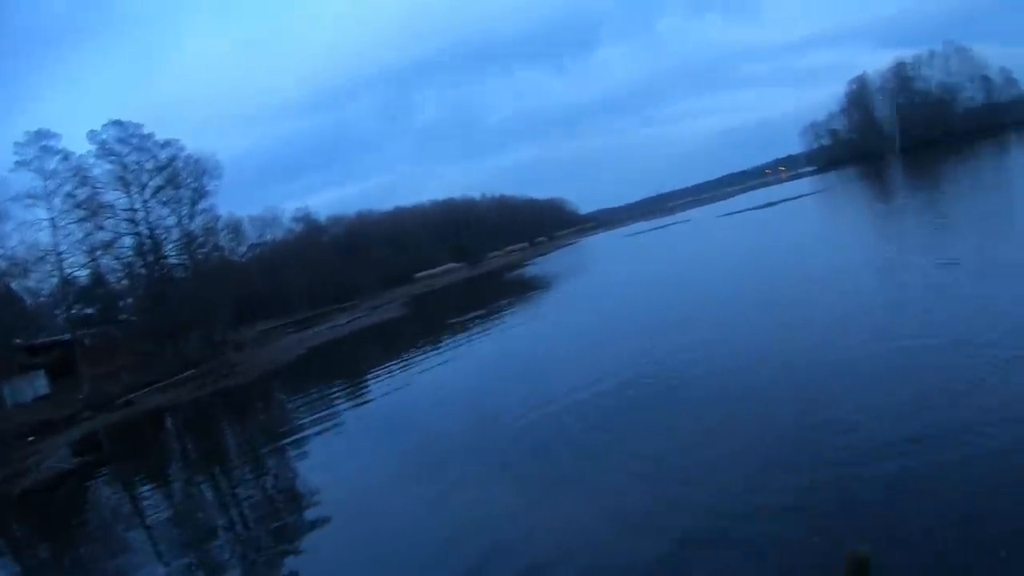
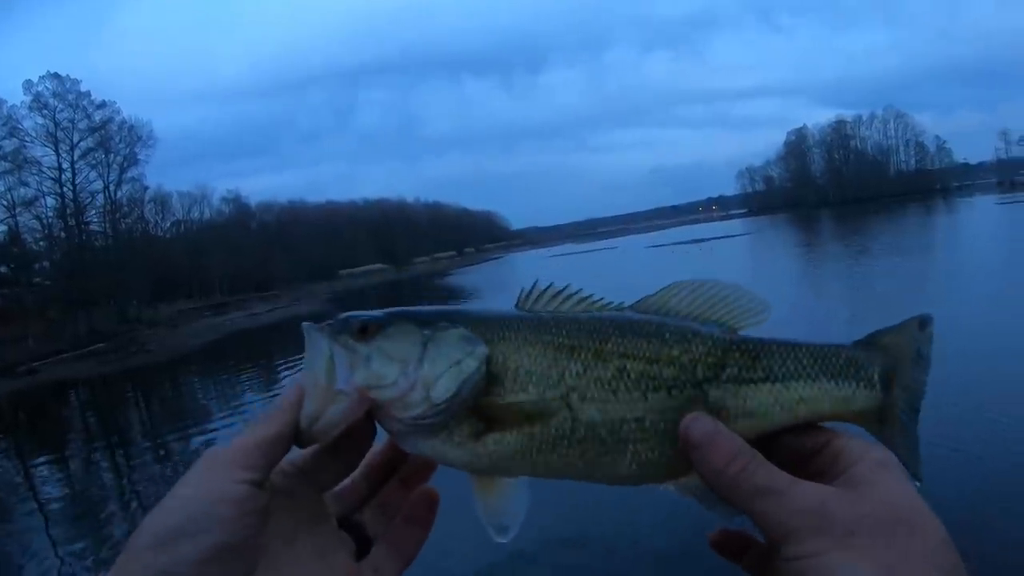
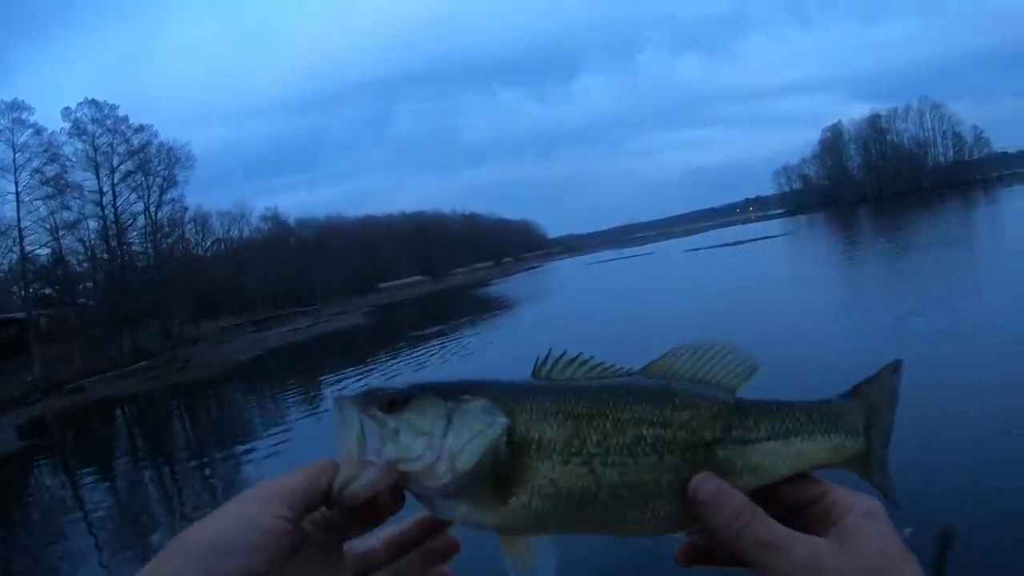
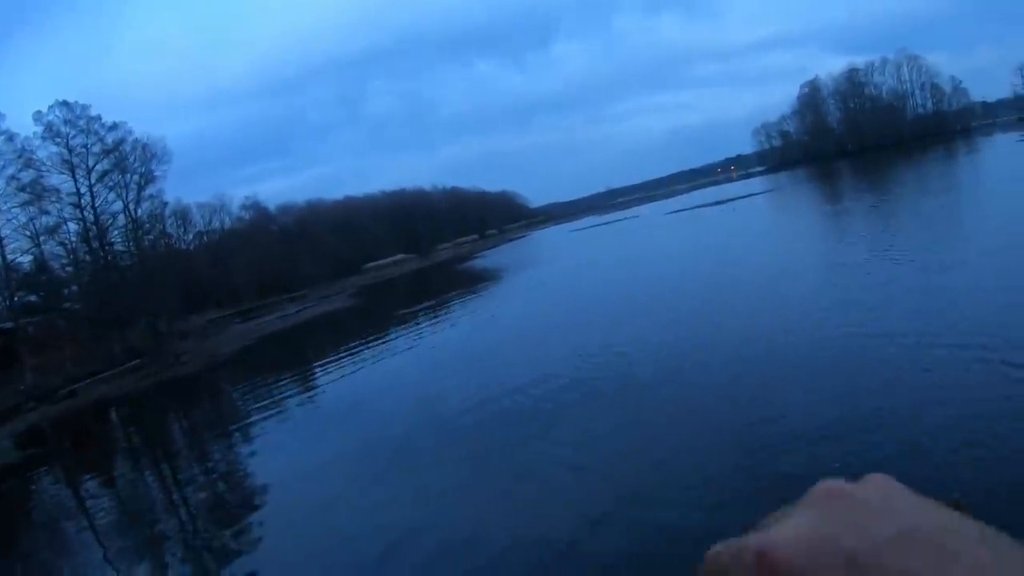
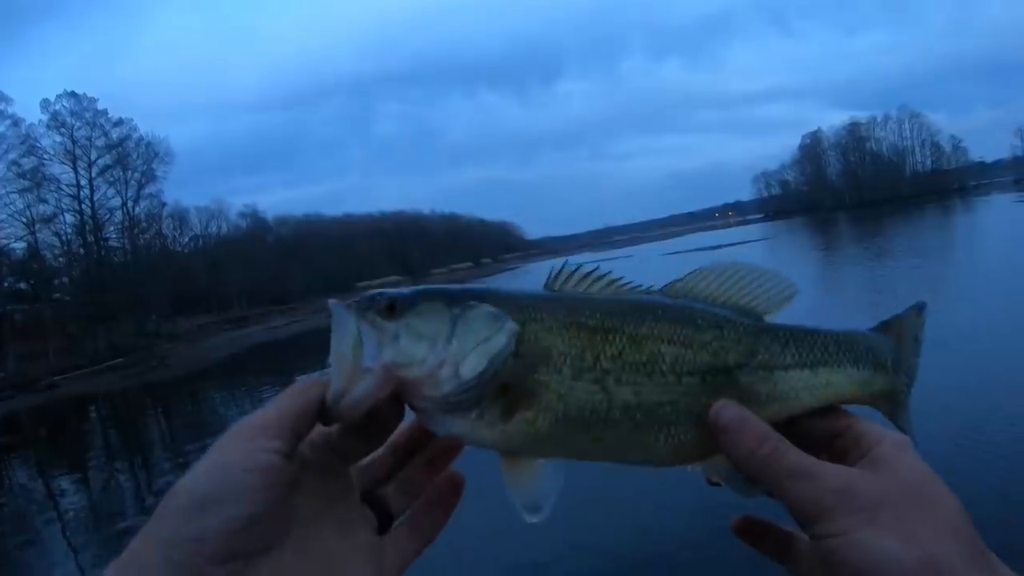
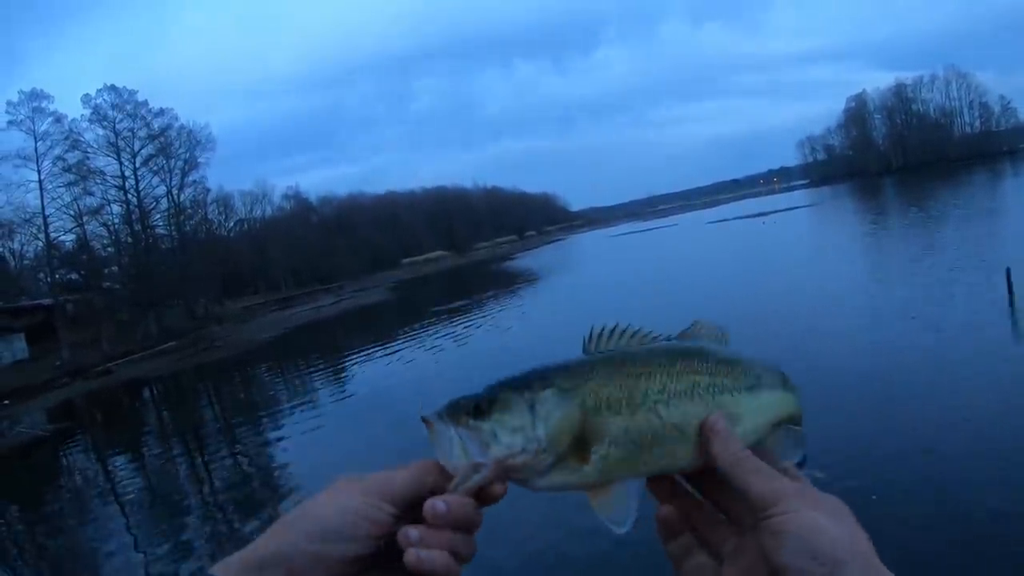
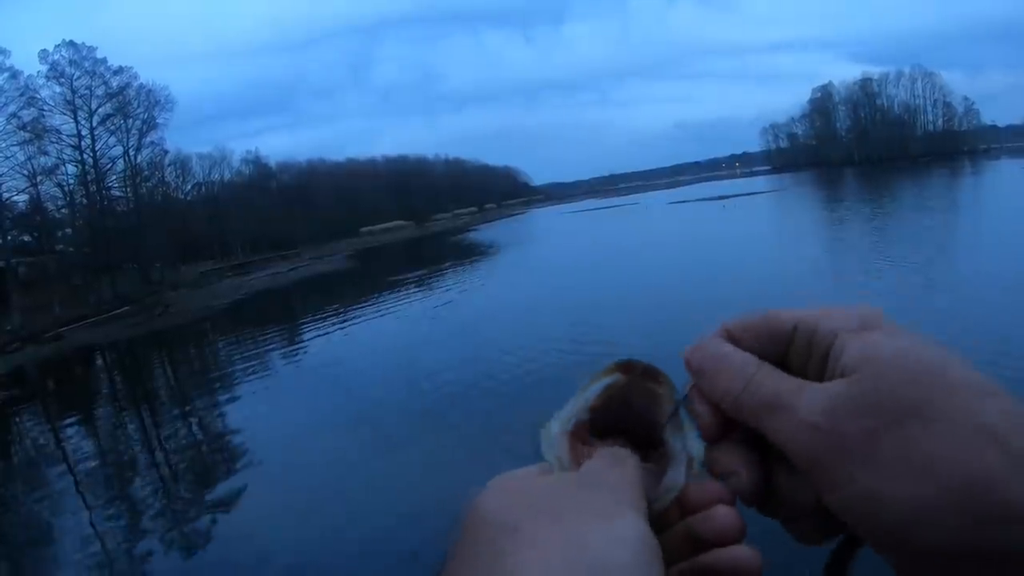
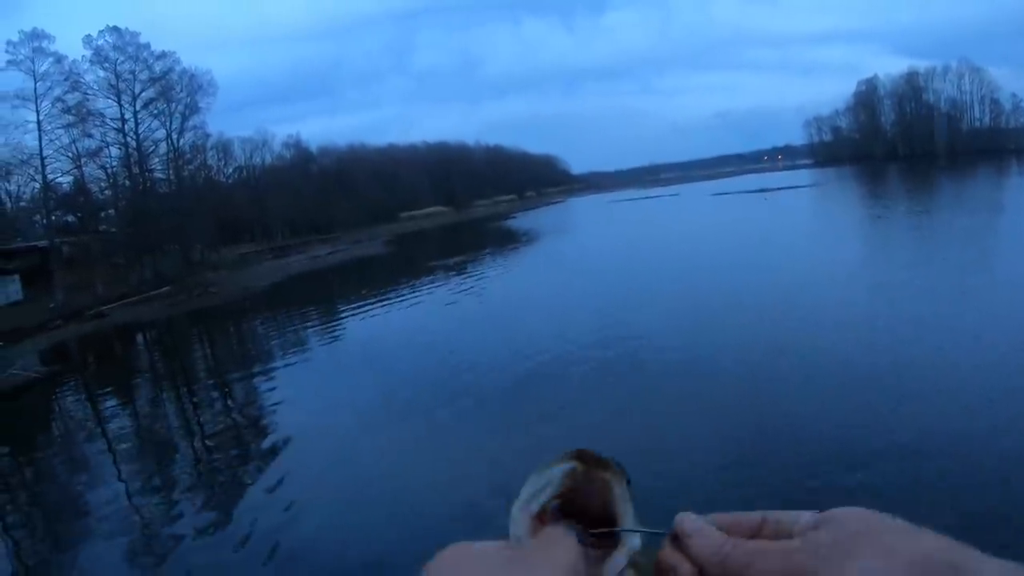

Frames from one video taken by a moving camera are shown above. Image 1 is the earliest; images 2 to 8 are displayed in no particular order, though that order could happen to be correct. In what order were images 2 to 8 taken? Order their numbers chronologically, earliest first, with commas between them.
4, 7, 8, 6, 3, 5, 2
